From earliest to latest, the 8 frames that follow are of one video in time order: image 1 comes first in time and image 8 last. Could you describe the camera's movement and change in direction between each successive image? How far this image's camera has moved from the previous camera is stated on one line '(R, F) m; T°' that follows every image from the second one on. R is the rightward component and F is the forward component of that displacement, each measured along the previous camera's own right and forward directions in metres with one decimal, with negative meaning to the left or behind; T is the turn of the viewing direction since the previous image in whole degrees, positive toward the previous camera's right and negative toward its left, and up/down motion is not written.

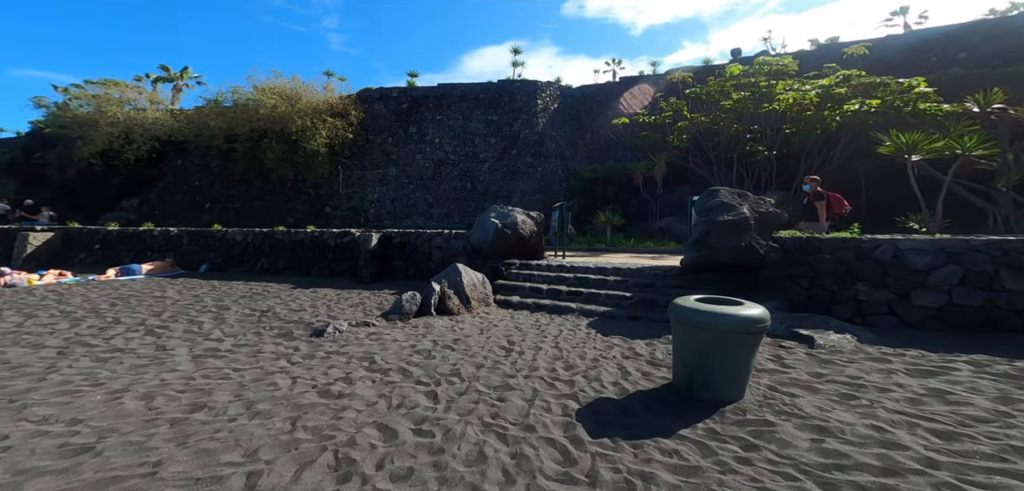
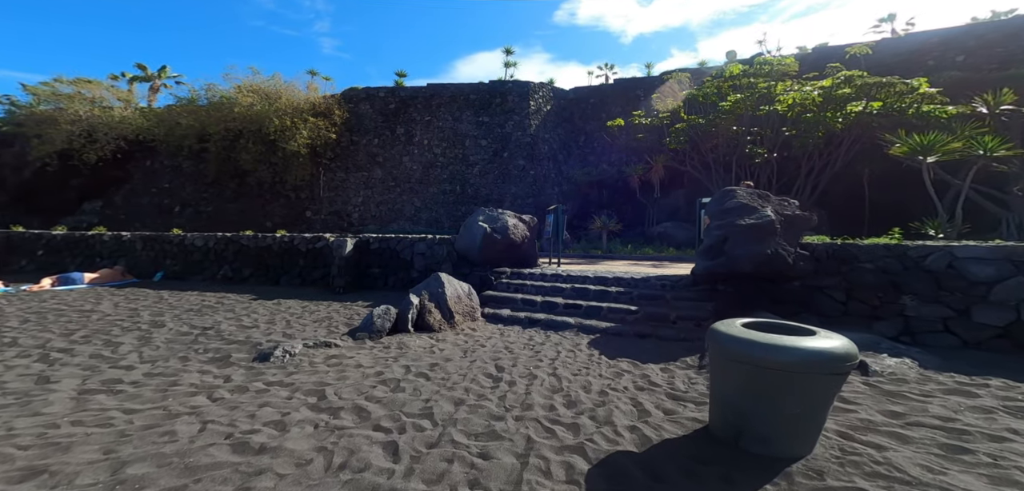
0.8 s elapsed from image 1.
(0.0, +0.9) m; +1°
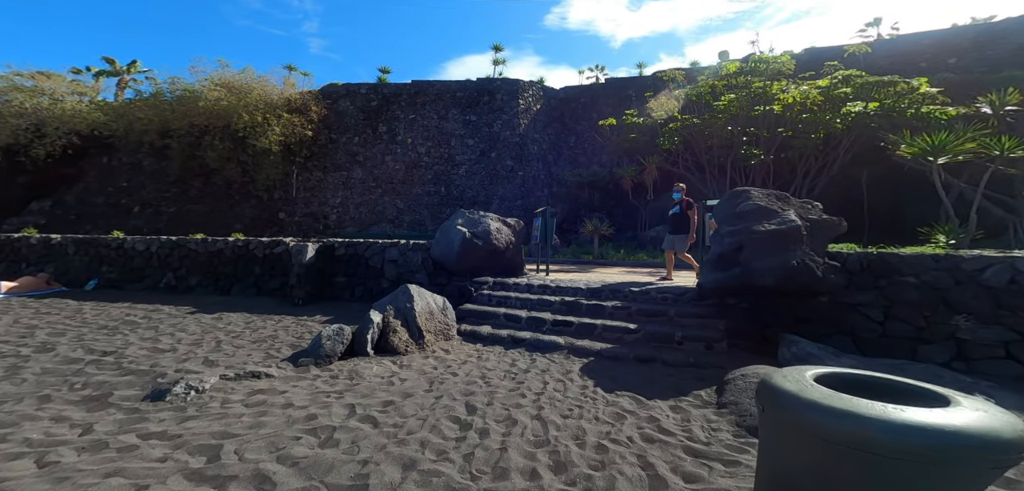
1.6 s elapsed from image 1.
(+0.1, +0.9) m; +1°
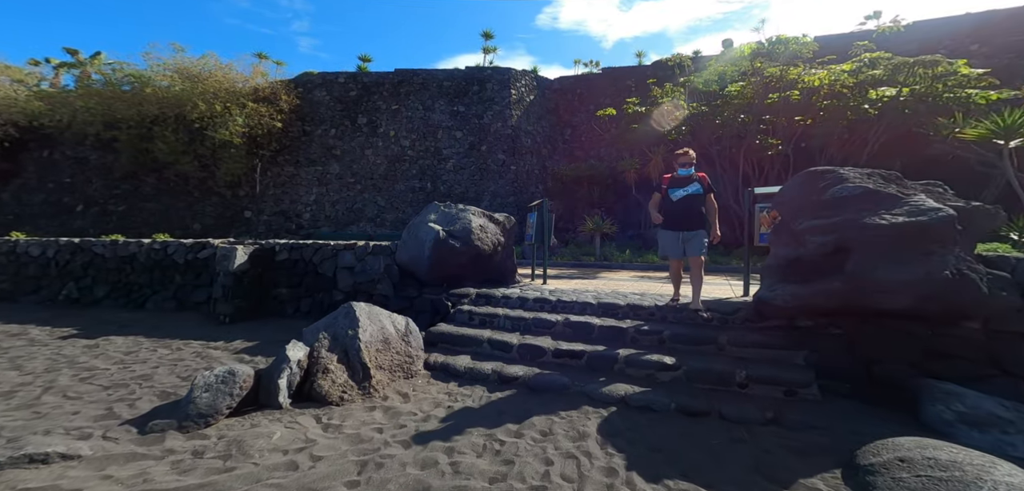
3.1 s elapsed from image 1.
(+0.1, +1.7) m; +1°
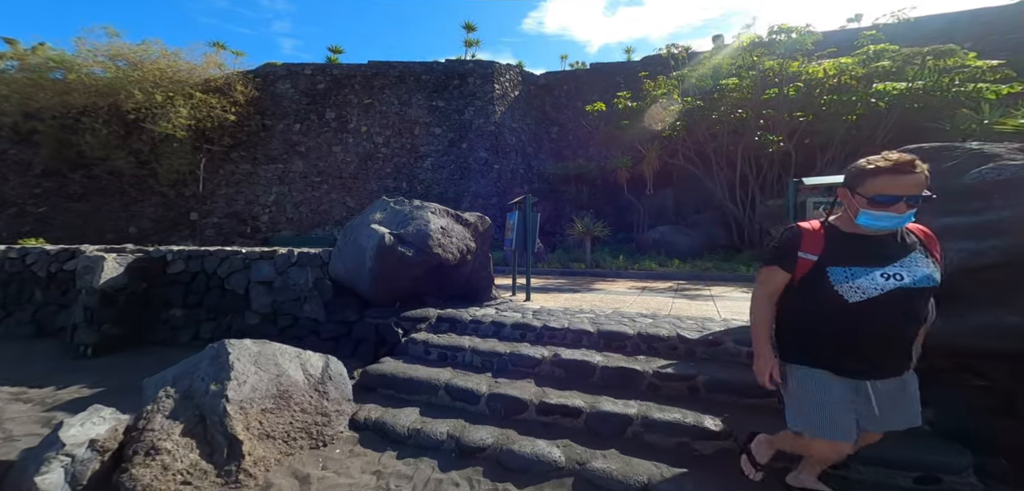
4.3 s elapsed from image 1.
(+0.1, +1.4) m; +2°
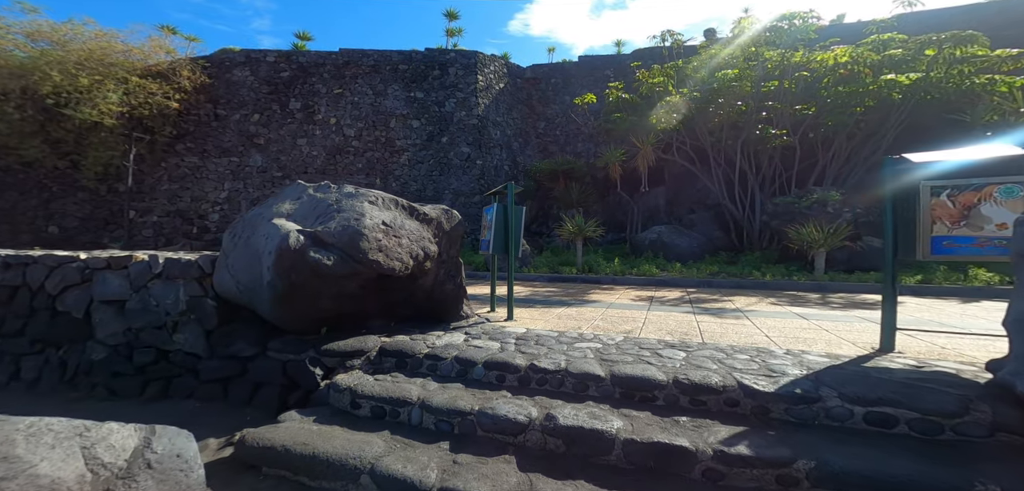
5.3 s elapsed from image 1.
(+0.1, +1.4) m; +2°
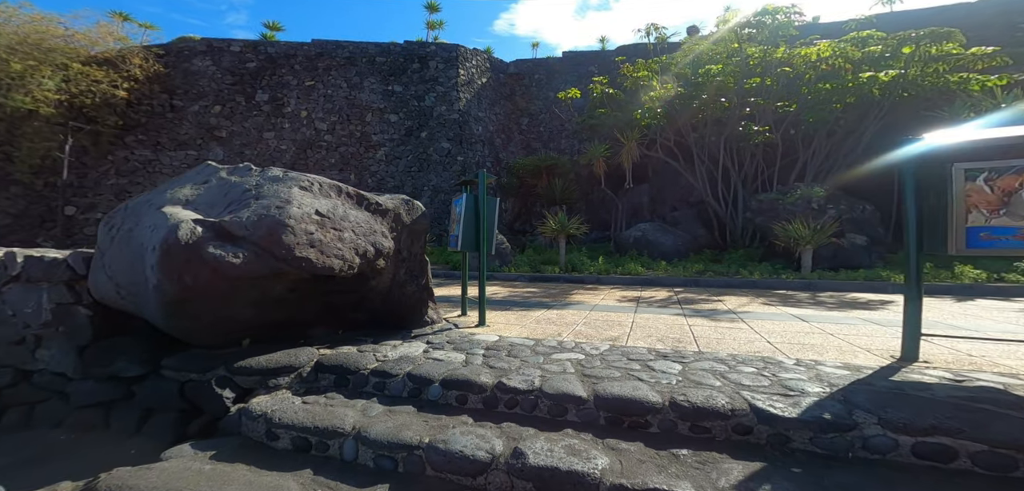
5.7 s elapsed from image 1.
(+0.1, +0.5) m; +2°
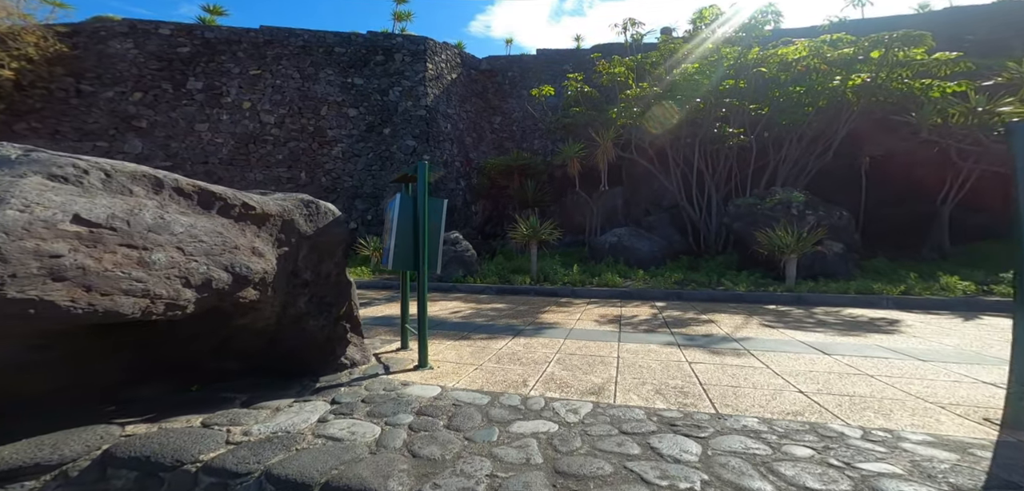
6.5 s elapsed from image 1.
(+0.1, +0.9) m; +4°
